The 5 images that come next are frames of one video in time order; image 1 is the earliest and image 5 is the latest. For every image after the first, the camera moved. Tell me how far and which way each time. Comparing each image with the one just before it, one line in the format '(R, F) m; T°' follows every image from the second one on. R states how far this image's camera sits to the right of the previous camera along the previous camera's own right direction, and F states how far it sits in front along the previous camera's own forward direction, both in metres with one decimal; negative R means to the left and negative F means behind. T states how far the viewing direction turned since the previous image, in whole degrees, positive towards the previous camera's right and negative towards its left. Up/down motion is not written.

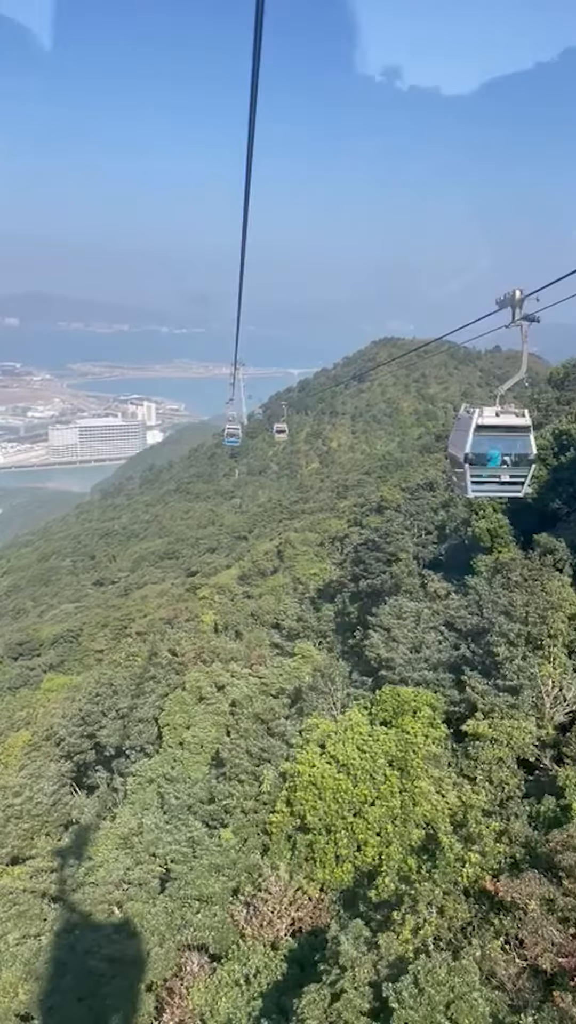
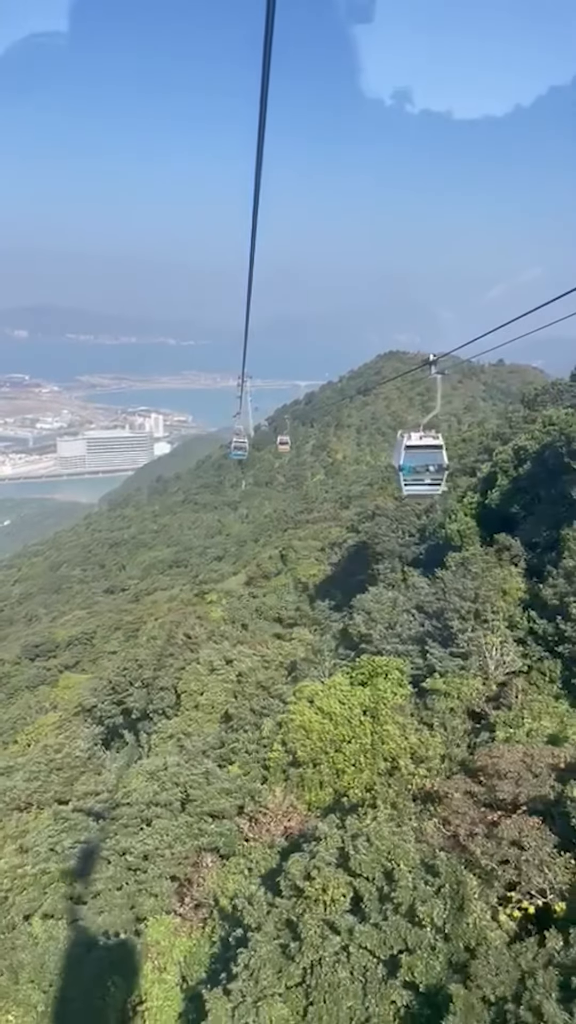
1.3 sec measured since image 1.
(+0.2, -2.3) m; 0°
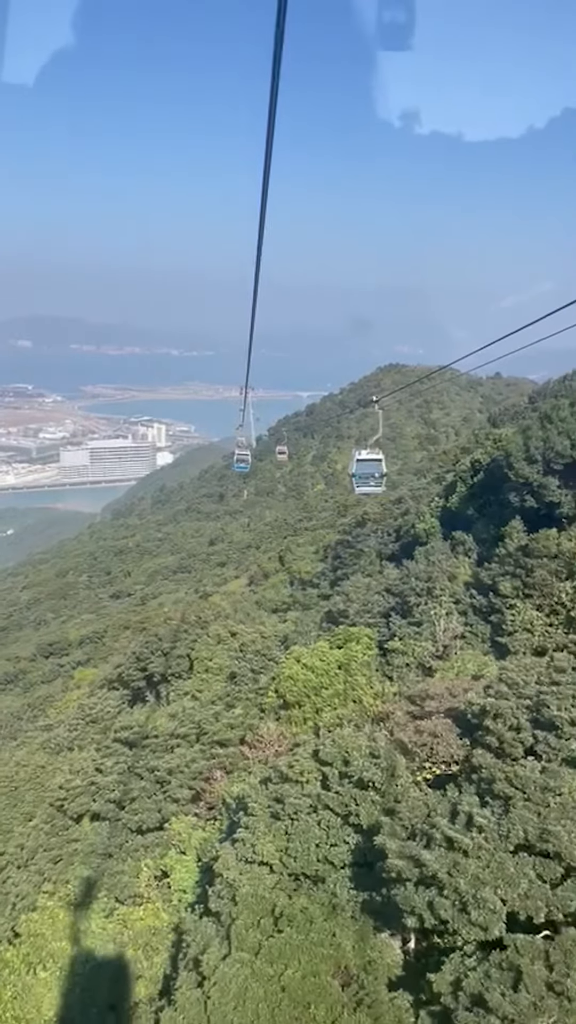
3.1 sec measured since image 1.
(+0.2, -3.2) m; 0°
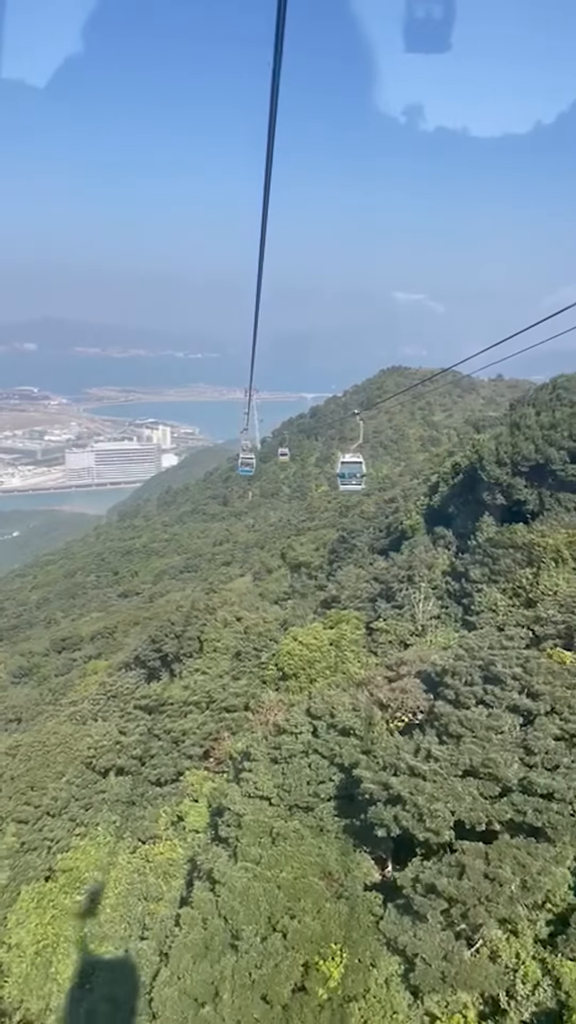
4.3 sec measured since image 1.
(+0.1, -2.1) m; 0°
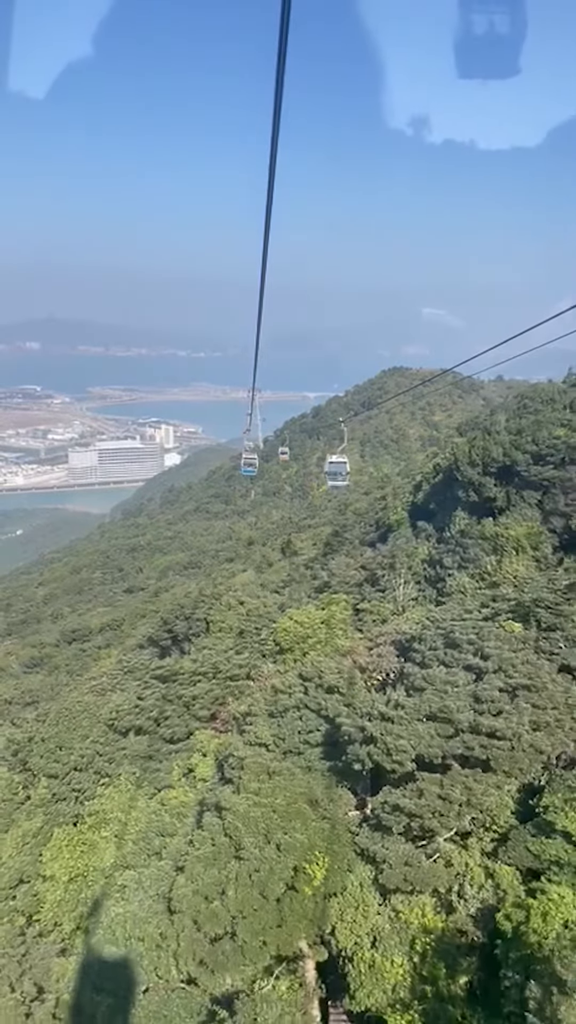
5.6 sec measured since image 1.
(+0.1, -2.4) m; 0°
